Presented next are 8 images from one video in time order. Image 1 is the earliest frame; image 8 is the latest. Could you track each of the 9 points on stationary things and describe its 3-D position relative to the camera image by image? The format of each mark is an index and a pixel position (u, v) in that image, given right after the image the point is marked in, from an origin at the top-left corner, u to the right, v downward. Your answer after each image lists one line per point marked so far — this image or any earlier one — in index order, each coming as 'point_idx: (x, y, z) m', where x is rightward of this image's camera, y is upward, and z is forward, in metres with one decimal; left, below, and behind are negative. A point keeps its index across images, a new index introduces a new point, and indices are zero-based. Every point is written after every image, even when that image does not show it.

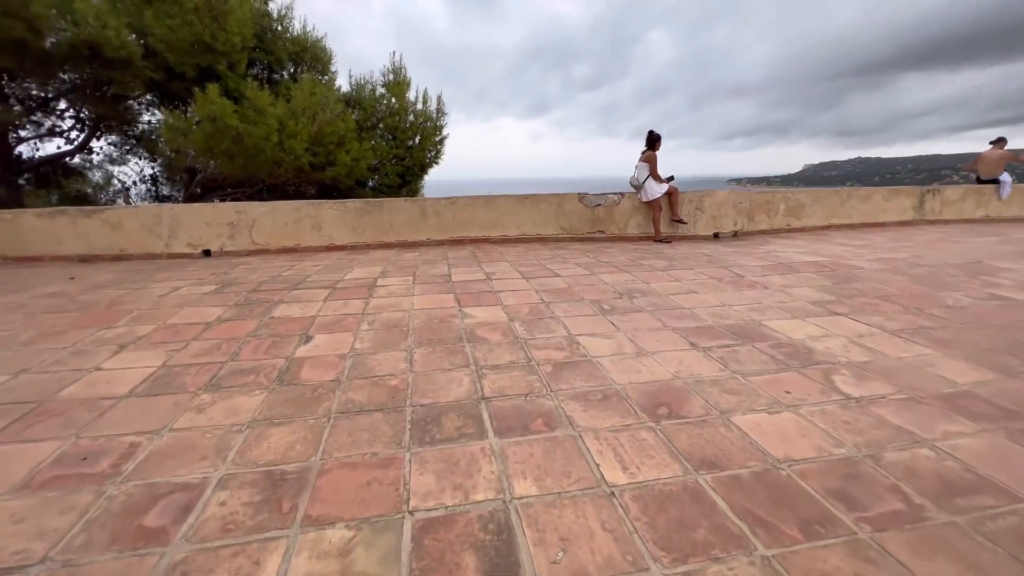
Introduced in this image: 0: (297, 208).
0: (-2.0, +0.8, +4.2) m
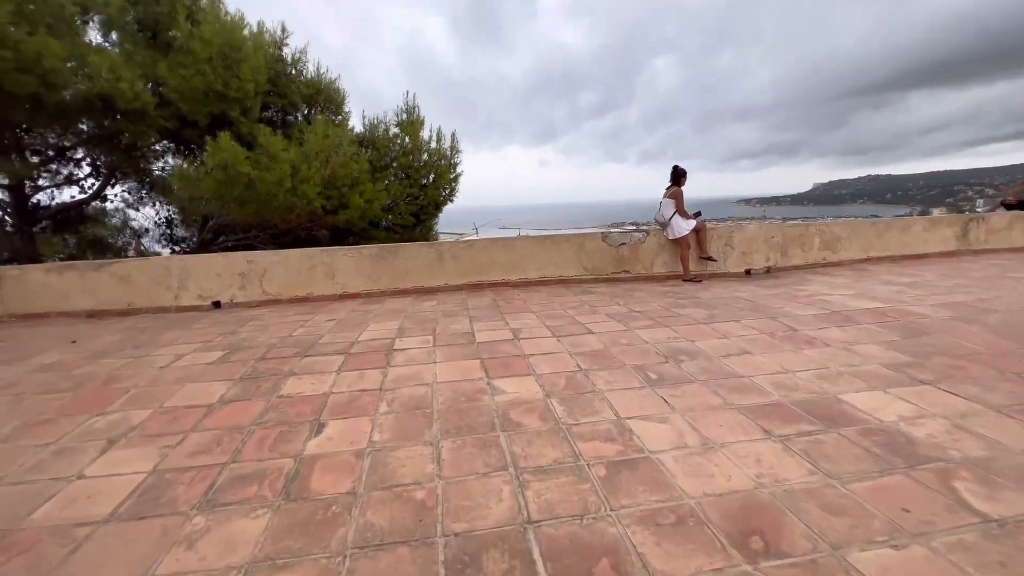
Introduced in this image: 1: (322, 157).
0: (-1.8, +0.3, +4.1) m
1: (-2.0, +1.4, +4.8) m
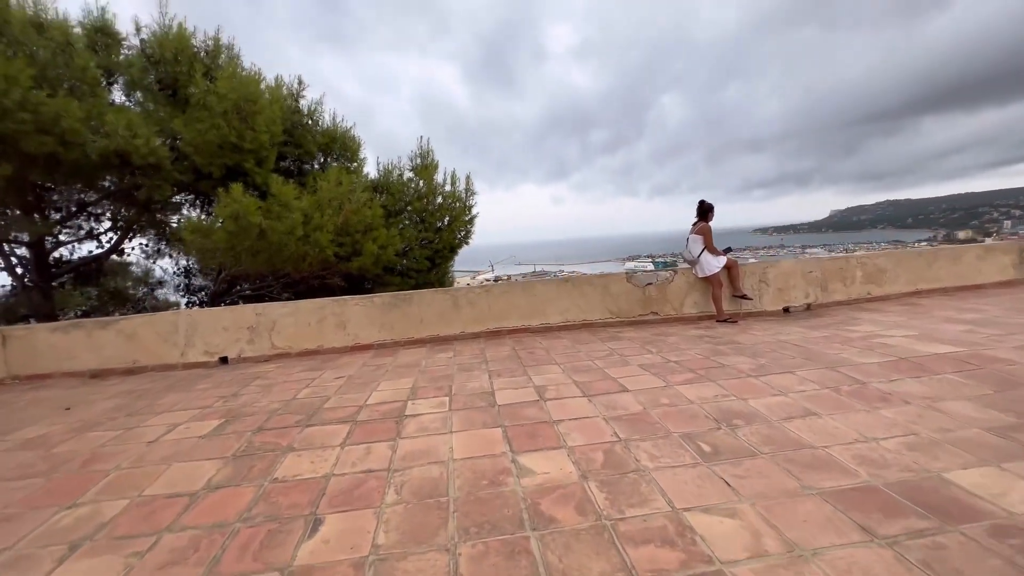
0: (-1.7, -0.2, +3.9) m
1: (-1.9, +0.9, +4.8) m
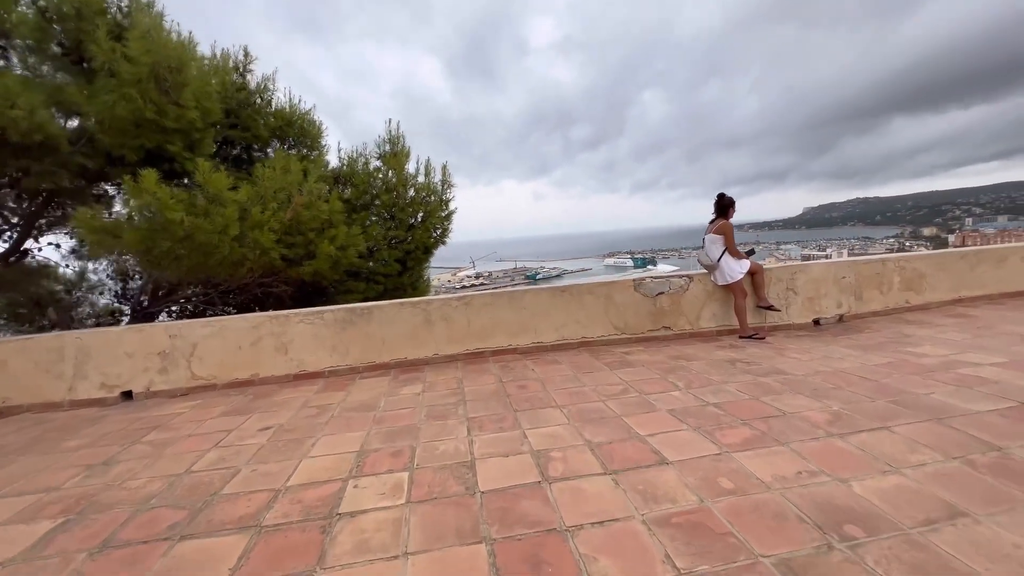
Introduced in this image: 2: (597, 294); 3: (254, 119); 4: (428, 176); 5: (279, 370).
0: (-1.8, -0.2, +3.1) m
1: (-2.0, +0.8, +3.9) m
2: (+0.7, 0.0, +3.5) m
3: (-3.1, +2.0, +5.4) m
4: (-1.0, +1.3, +5.4) m
5: (-1.6, -0.6, +3.1) m
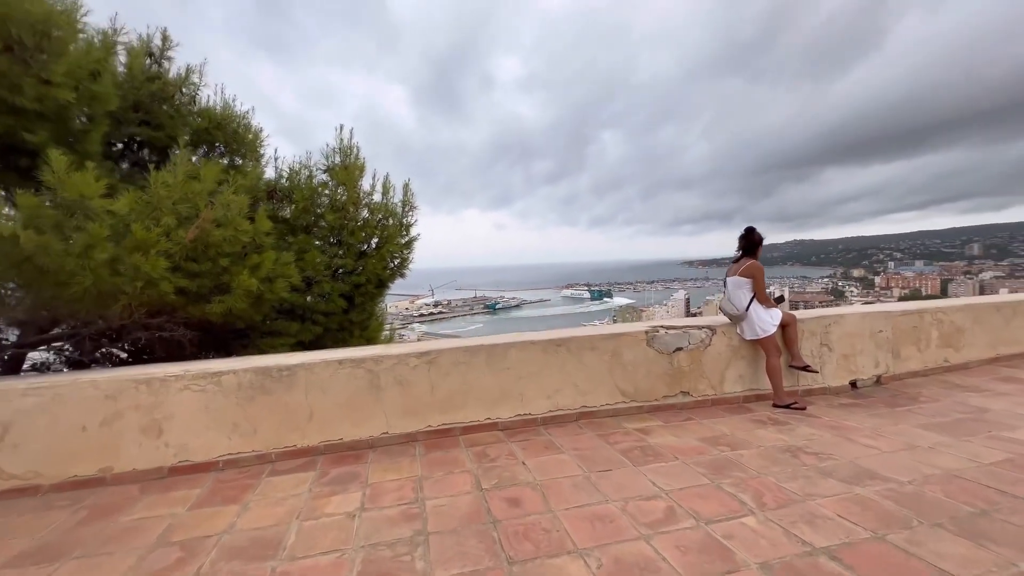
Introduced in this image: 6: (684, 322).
0: (-1.9, -0.5, +2.1) m
1: (-2.2, +0.5, +2.9) m
2: (+0.5, -0.4, +2.7) m
3: (-3.4, +1.7, +4.4) m
4: (-1.3, +0.9, +4.5) m
5: (-1.7, -0.8, +2.1) m
6: (+1.1, -0.2, +2.9) m
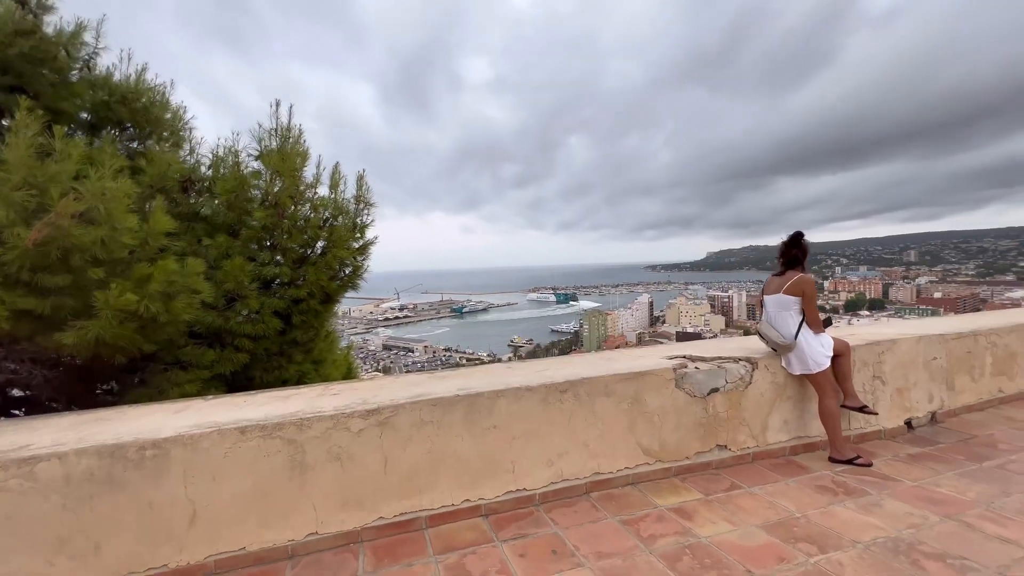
0: (-1.9, -0.6, +1.2) m
1: (-2.2, +0.4, +2.1) m
2: (+0.5, -0.5, +2.0) m
3: (-3.5, +1.6, +3.4) m
4: (-1.5, +0.8, +3.7) m
5: (-1.7, -0.9, +1.2) m
6: (+1.1, -0.3, +2.3) m
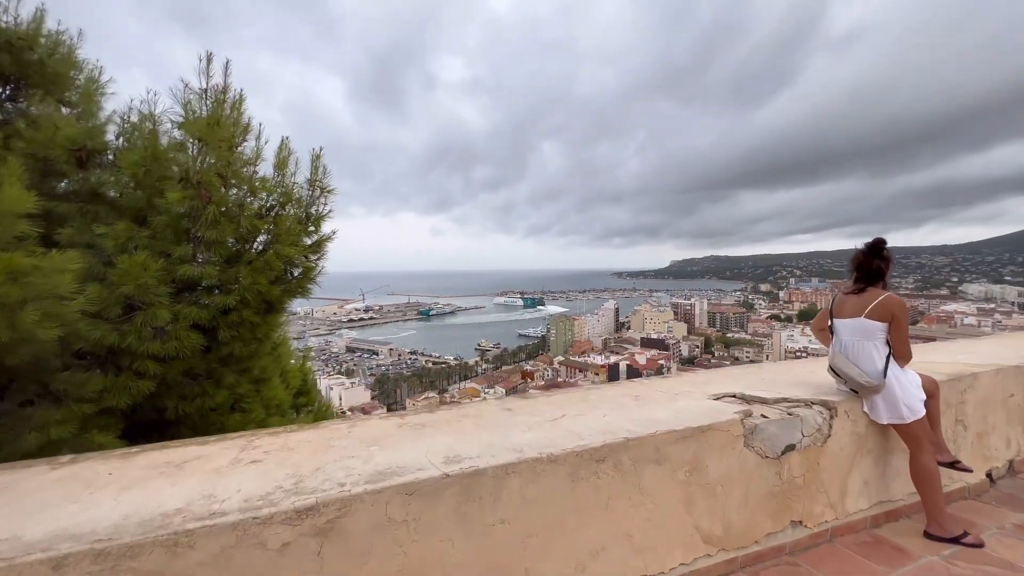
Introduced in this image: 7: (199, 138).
0: (-1.8, -0.6, +0.4) m
1: (-2.2, +0.4, +1.3) m
2: (+0.5, -0.5, +1.4) m
3: (-3.5, +1.6, +2.6) m
4: (-1.5, +0.8, +3.0) m
5: (-1.6, -0.9, +0.5) m
6: (+1.1, -0.4, +1.7) m
7: (-1.8, +0.9, +2.6) m
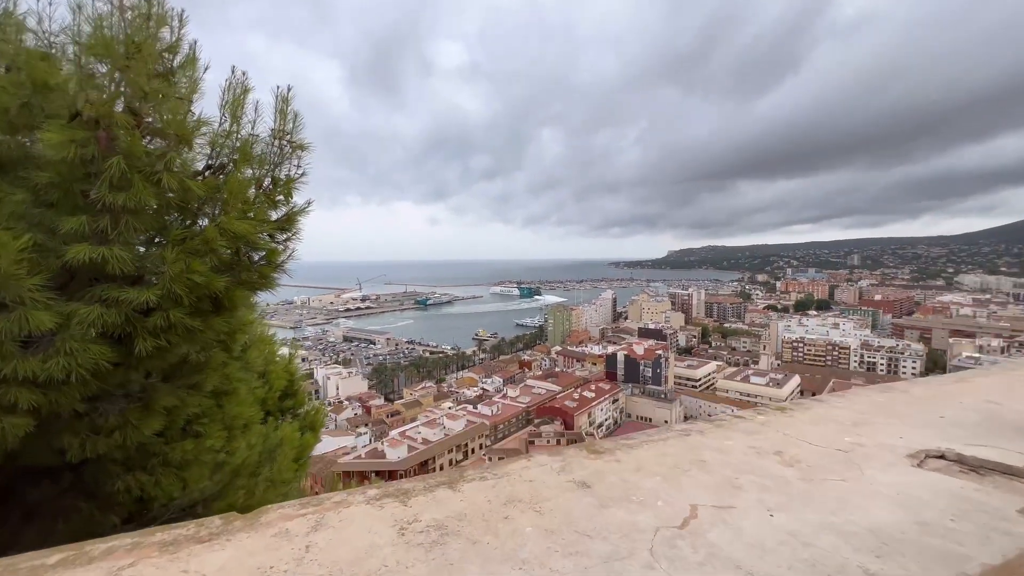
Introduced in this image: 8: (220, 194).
0: (-1.6, -0.6, -0.3) m
1: (-2.0, +0.4, +0.5) m
2: (+0.7, -0.5, +0.7) m
3: (-3.4, +1.6, +1.8) m
4: (-1.3, +0.8, +2.2) m
5: (-1.5, -0.9, -0.3) m
6: (+1.3, -0.4, +1.0) m
7: (-1.6, +0.9, +1.9) m
8: (-1.3, +0.4, +2.1) m
